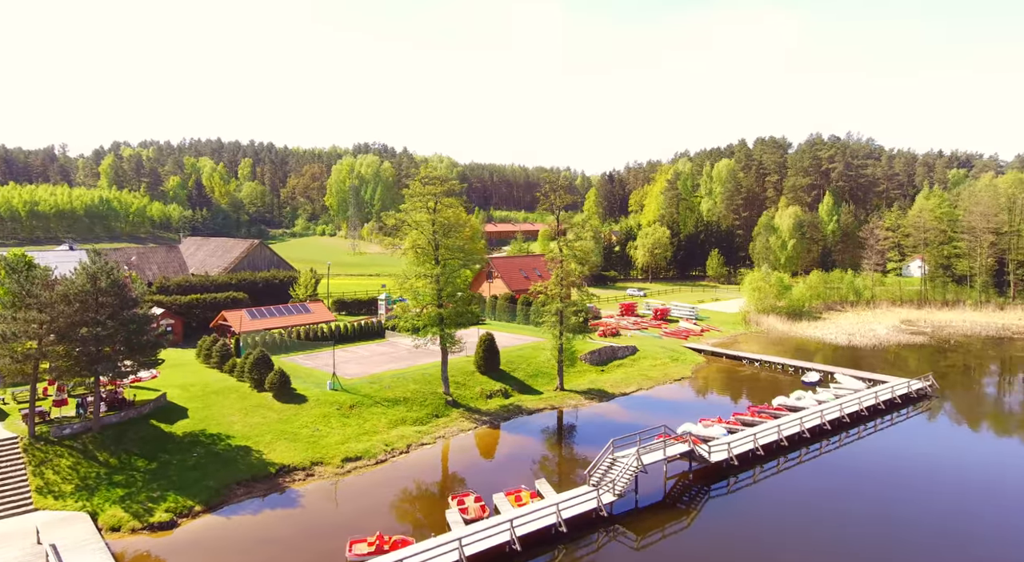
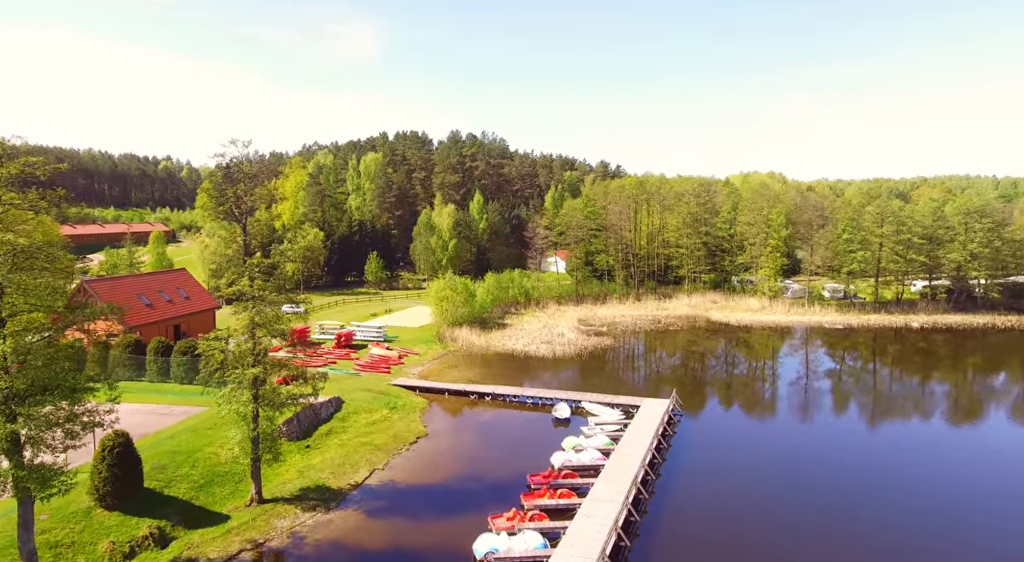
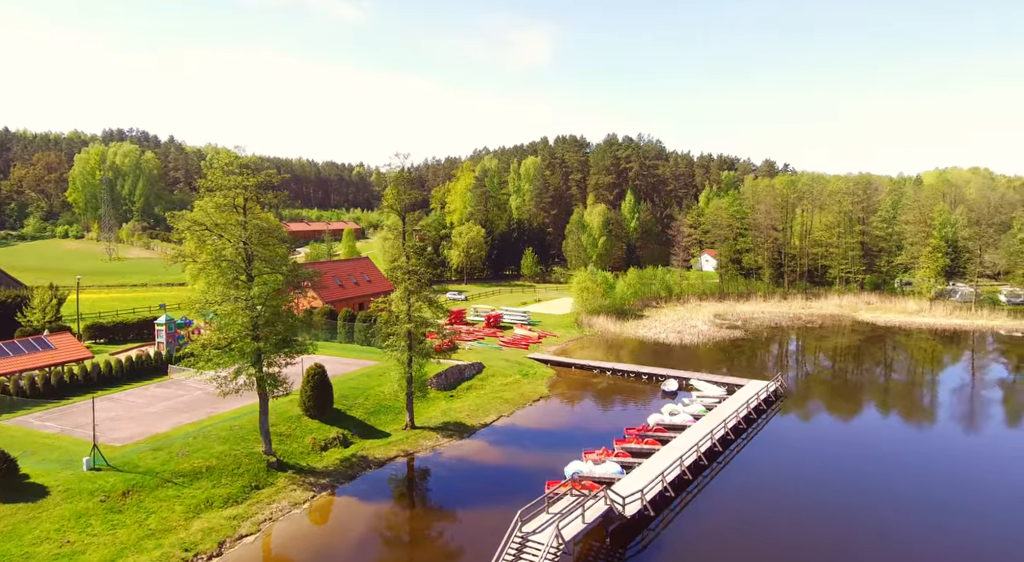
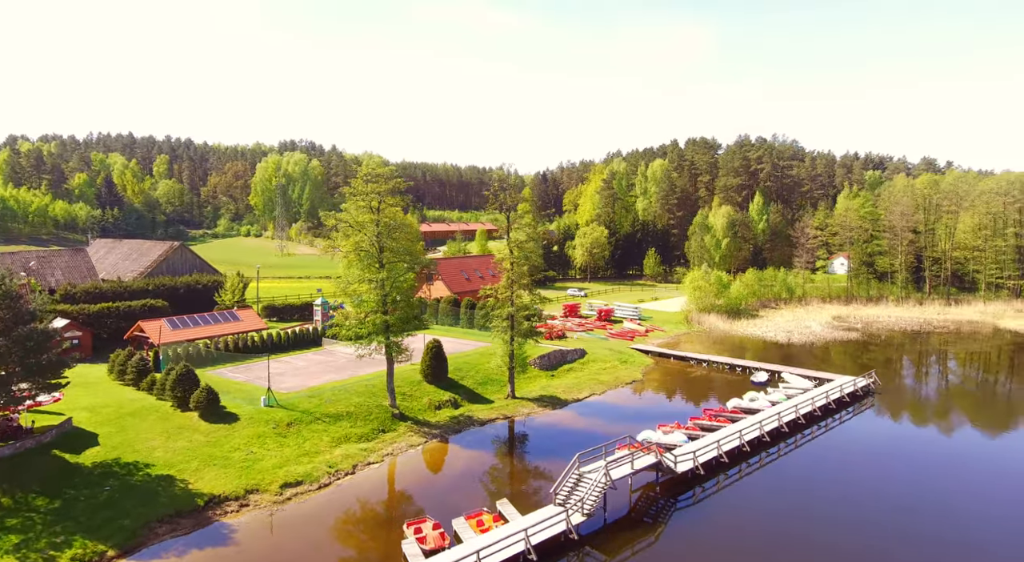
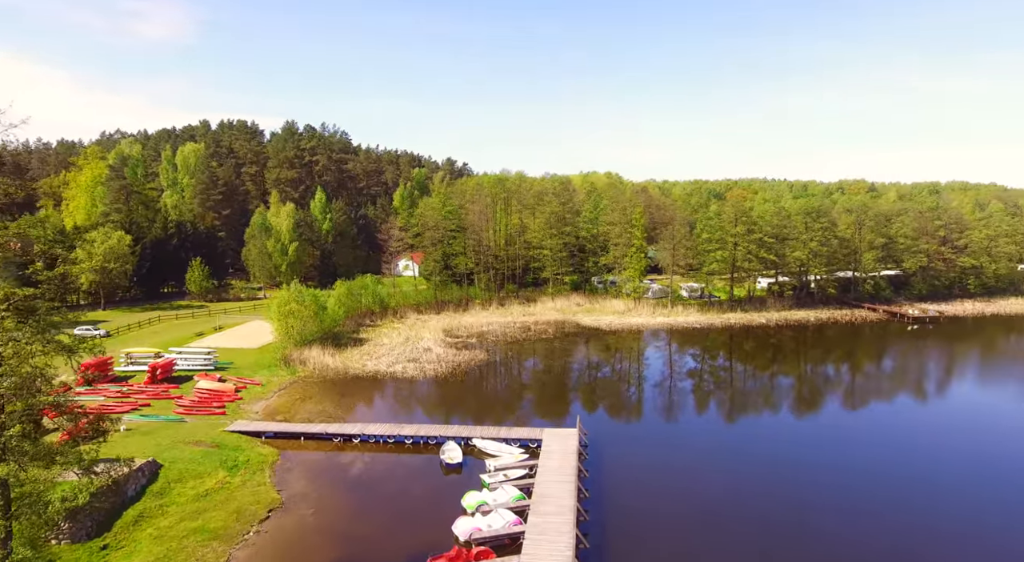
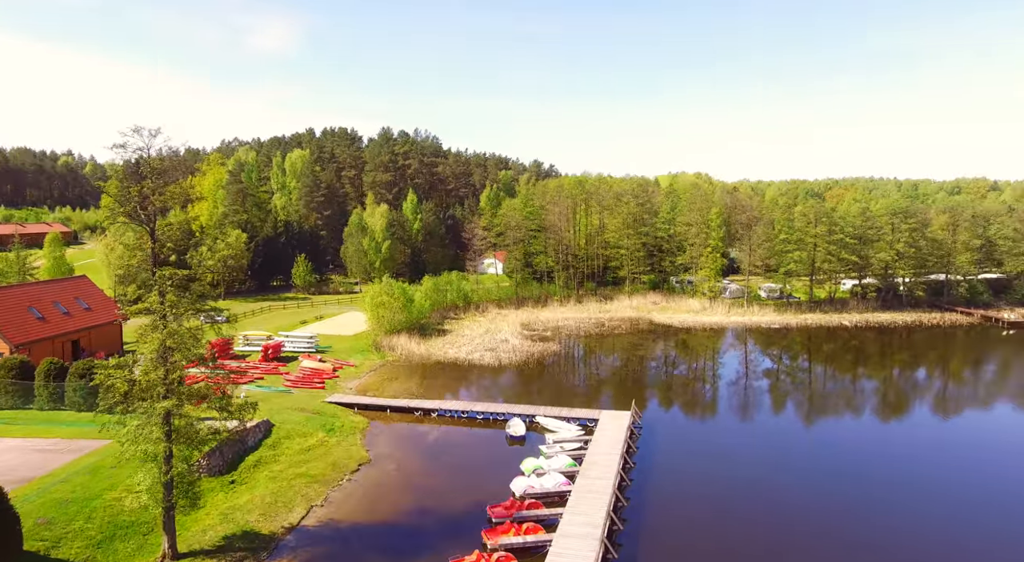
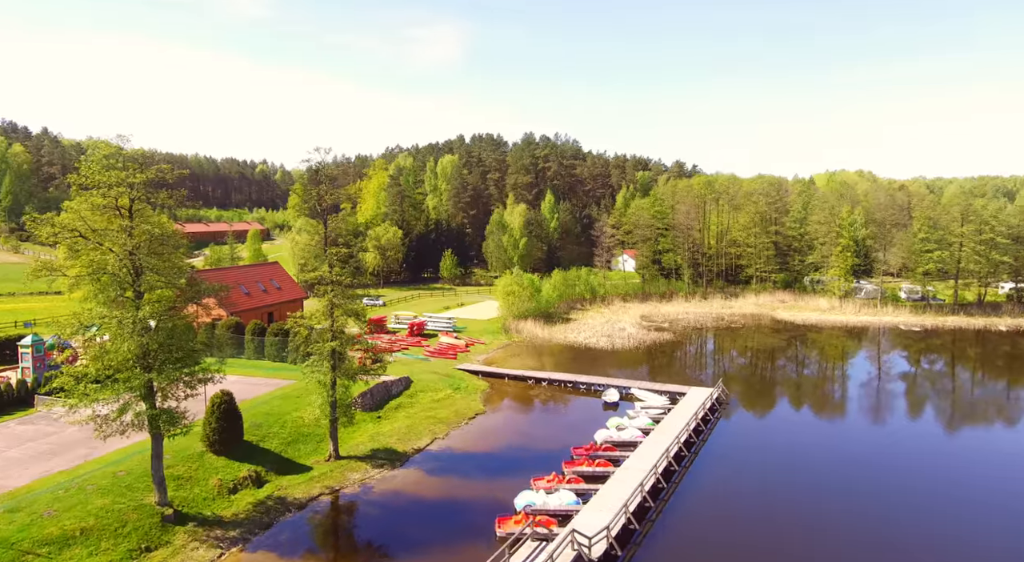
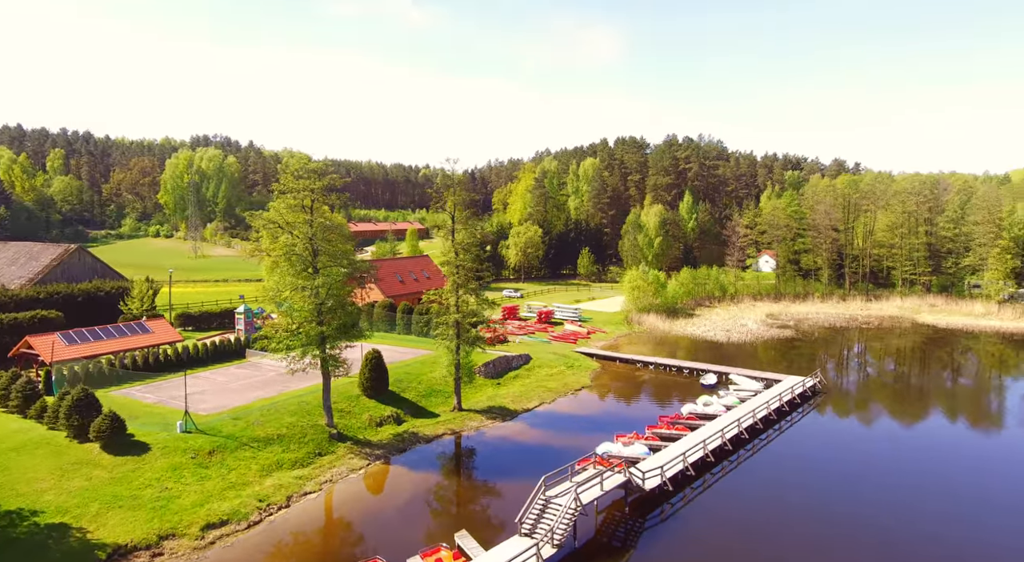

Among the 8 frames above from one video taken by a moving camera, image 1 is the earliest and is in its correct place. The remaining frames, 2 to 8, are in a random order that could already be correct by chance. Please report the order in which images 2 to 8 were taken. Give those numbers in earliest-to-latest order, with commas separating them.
4, 8, 3, 7, 2, 6, 5
